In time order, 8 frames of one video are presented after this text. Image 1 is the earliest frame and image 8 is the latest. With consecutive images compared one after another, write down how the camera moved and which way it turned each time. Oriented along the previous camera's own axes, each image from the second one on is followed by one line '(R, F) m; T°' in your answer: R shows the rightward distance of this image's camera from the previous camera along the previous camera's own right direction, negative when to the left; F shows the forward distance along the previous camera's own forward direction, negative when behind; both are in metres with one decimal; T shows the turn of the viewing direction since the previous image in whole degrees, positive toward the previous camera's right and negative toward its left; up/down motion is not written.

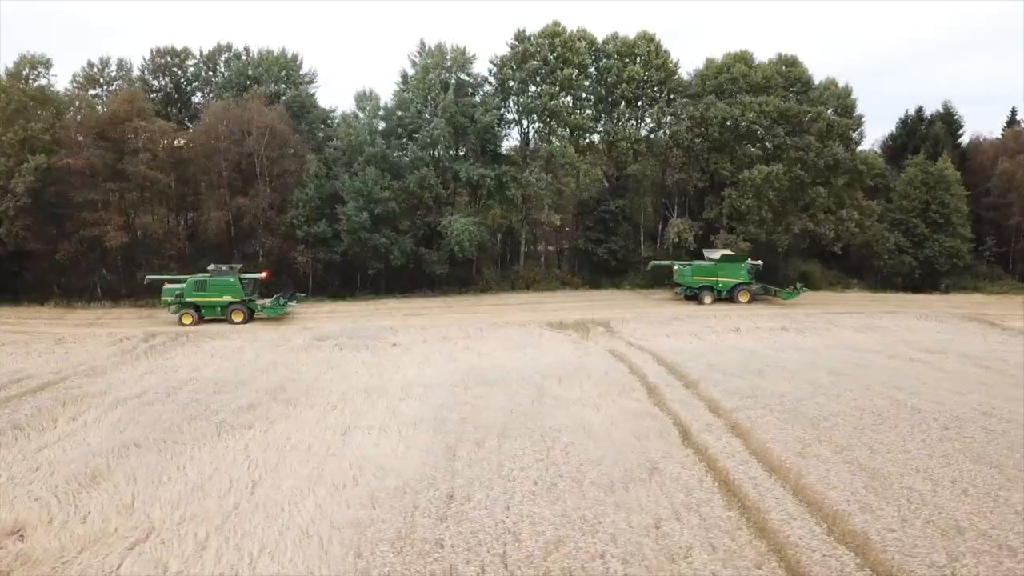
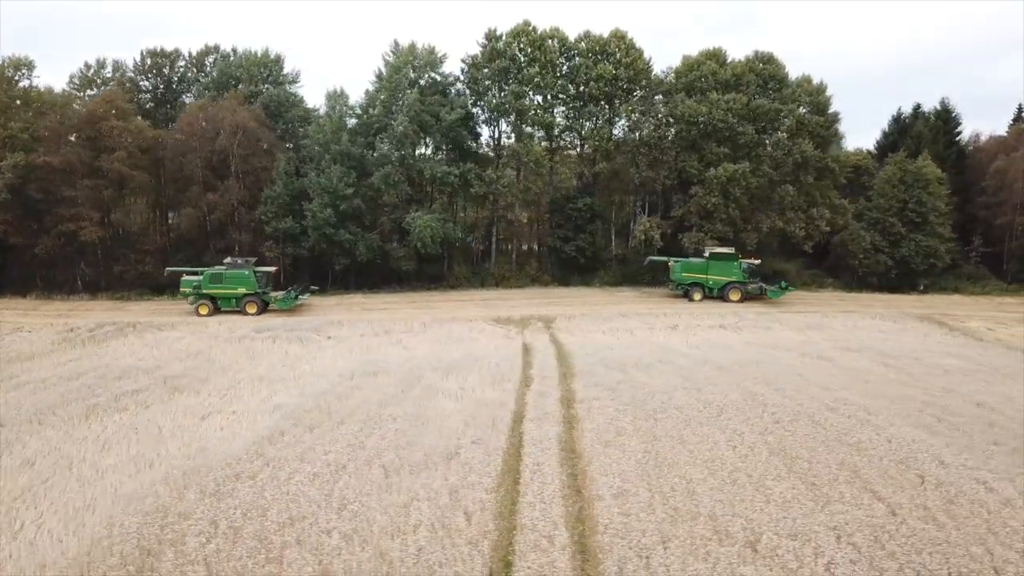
(+2.7, -0.3) m; -3°
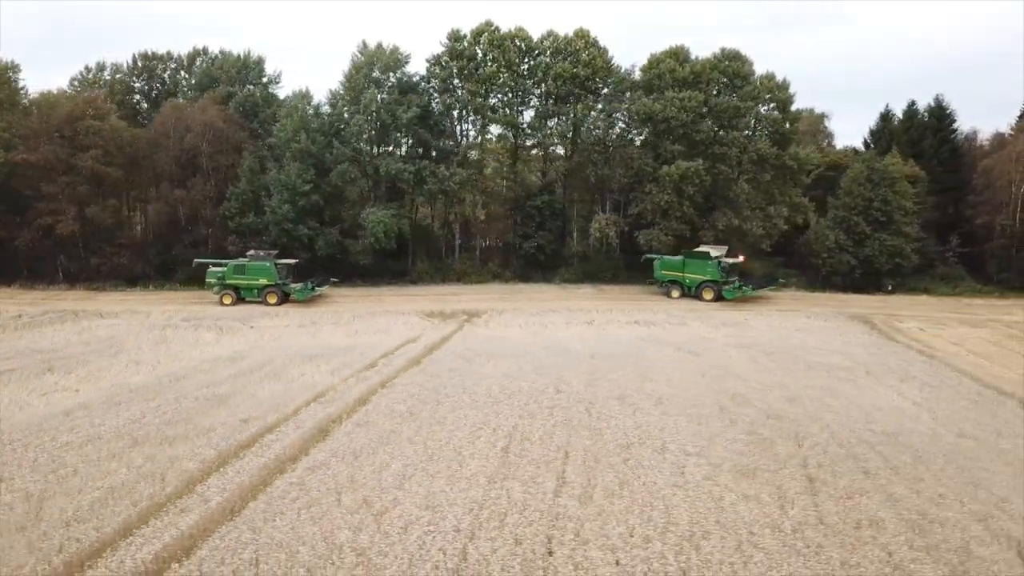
(+3.7, -0.4) m; -4°
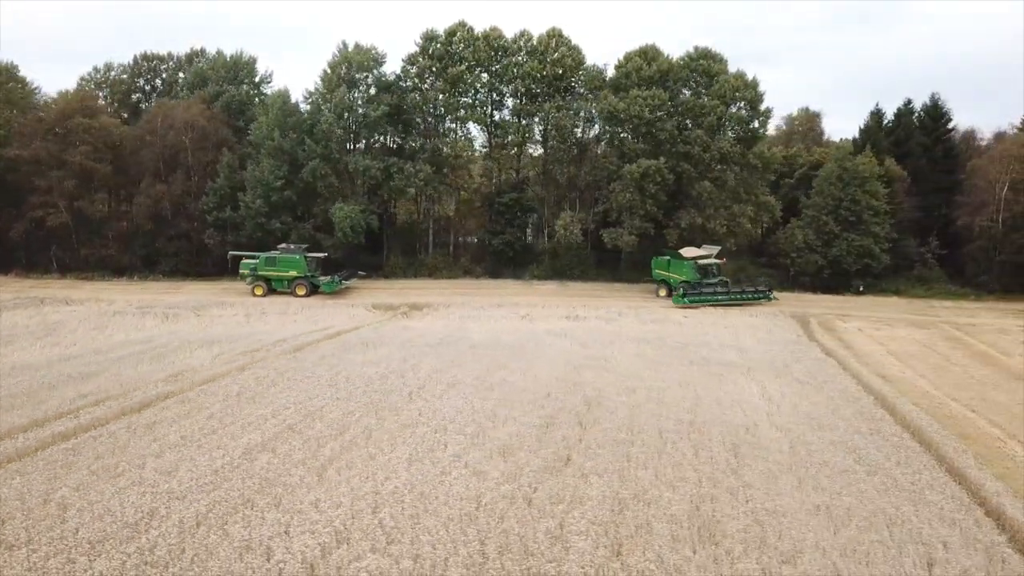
(+3.2, -0.4) m; -4°
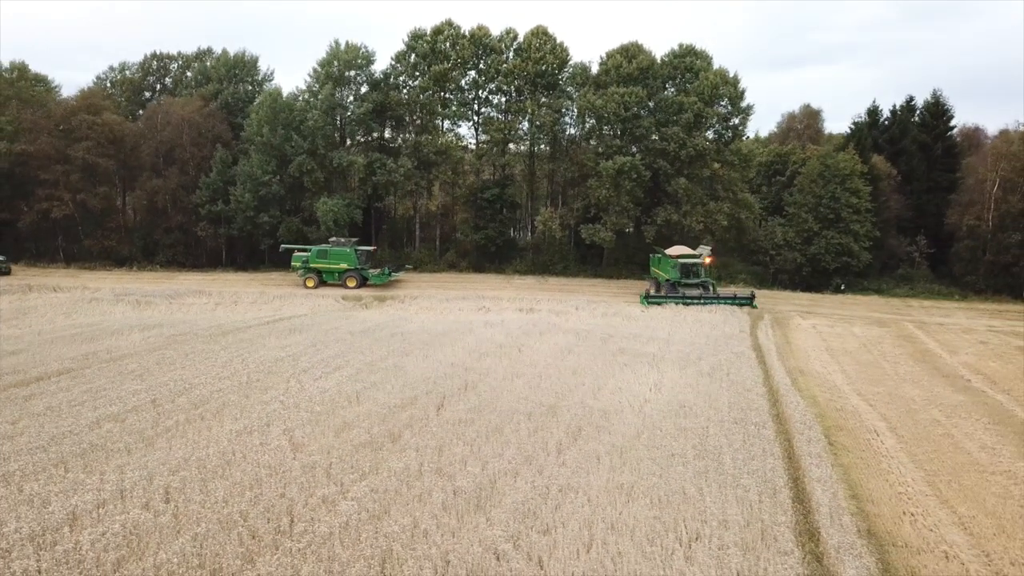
(+2.5, -0.4) m; -3°
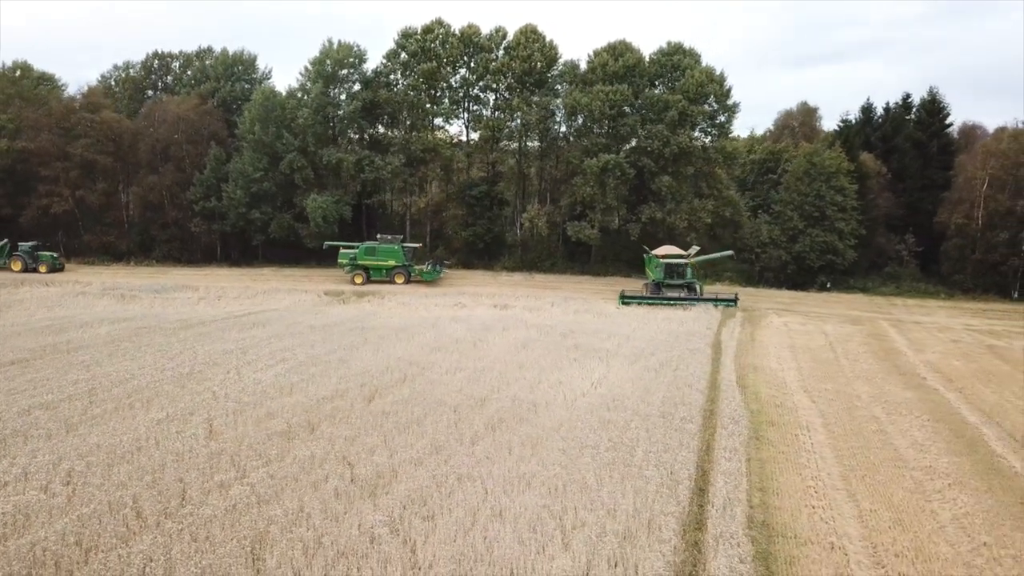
(+1.3, -0.3) m; -1°
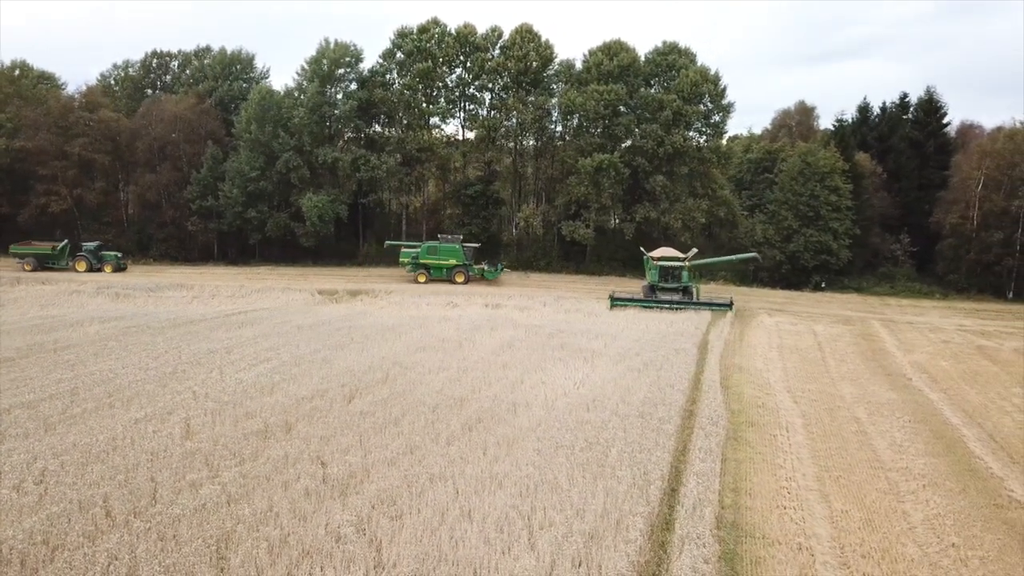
(+0.4, -0.1) m; 0°
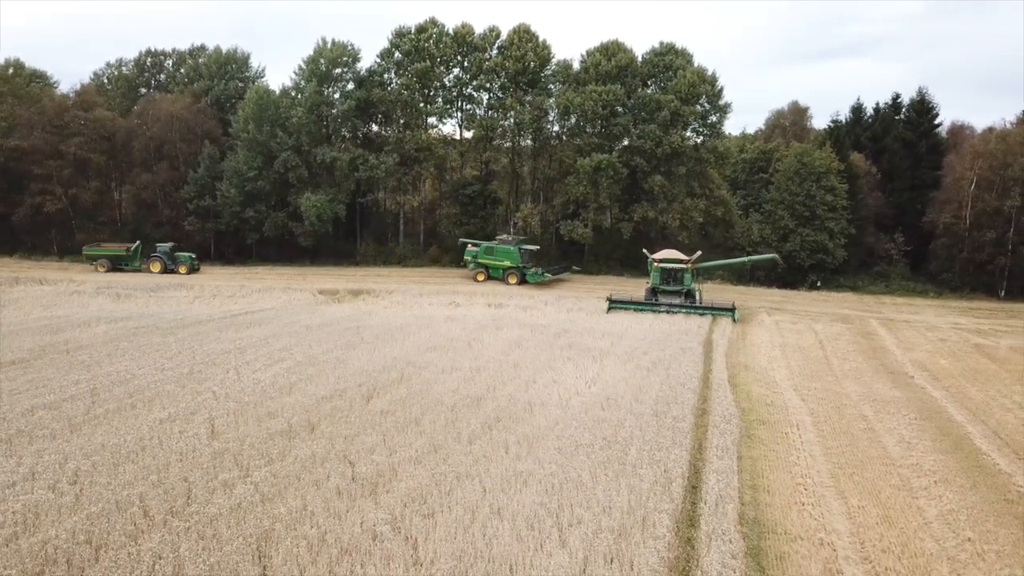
(-0.4, -0.1) m; +1°
